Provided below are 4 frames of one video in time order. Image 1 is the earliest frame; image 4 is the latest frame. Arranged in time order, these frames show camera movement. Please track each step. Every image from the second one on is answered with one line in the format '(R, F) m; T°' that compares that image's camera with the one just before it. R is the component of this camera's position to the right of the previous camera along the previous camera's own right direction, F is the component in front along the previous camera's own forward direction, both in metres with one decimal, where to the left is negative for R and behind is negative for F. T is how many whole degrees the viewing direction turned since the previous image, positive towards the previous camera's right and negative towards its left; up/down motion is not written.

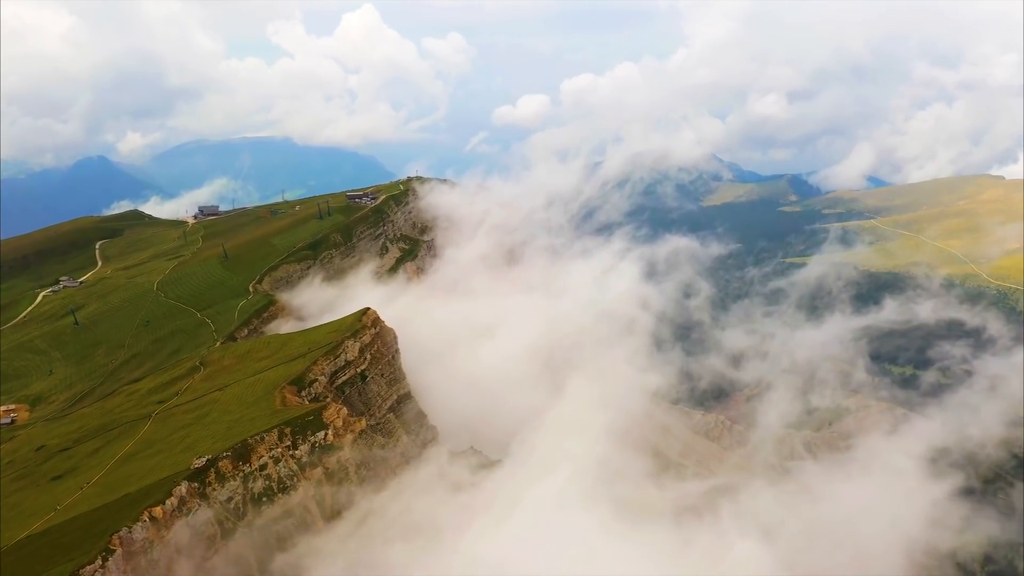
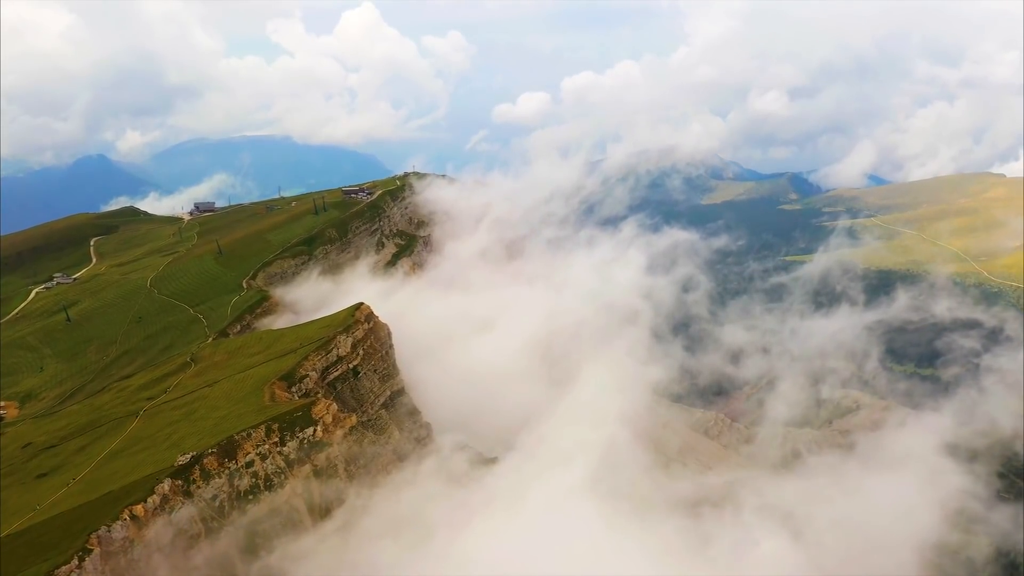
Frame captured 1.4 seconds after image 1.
(+1.0, +2.0) m; 0°
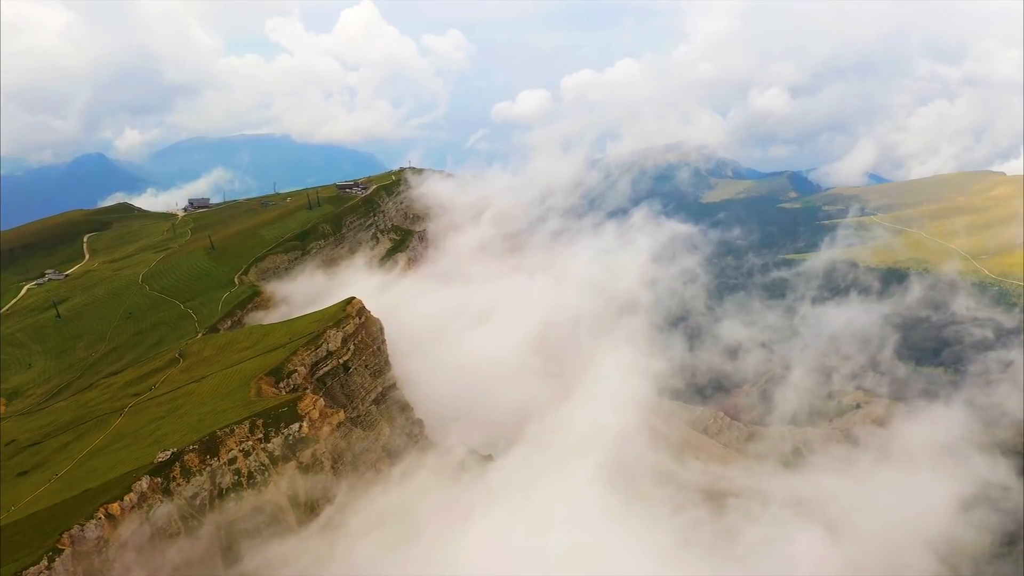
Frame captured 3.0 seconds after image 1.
(+1.1, +2.2) m; 0°
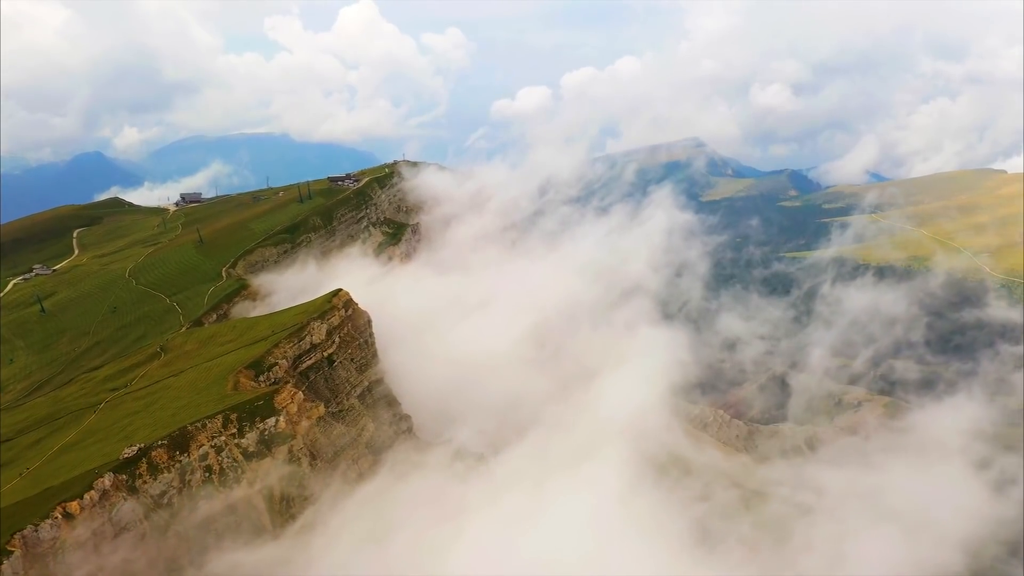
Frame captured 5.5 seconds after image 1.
(+1.7, +3.5) m; 0°
